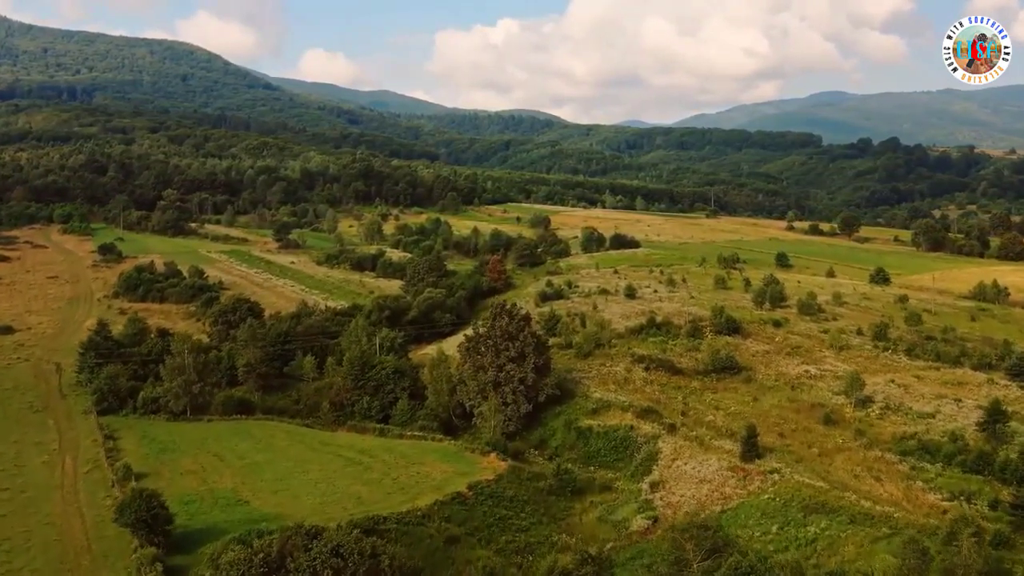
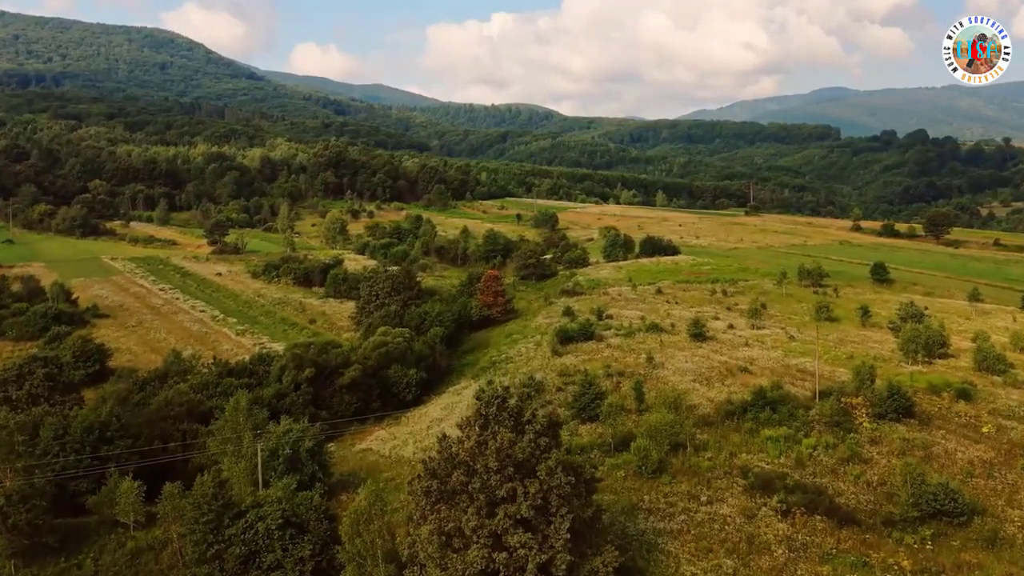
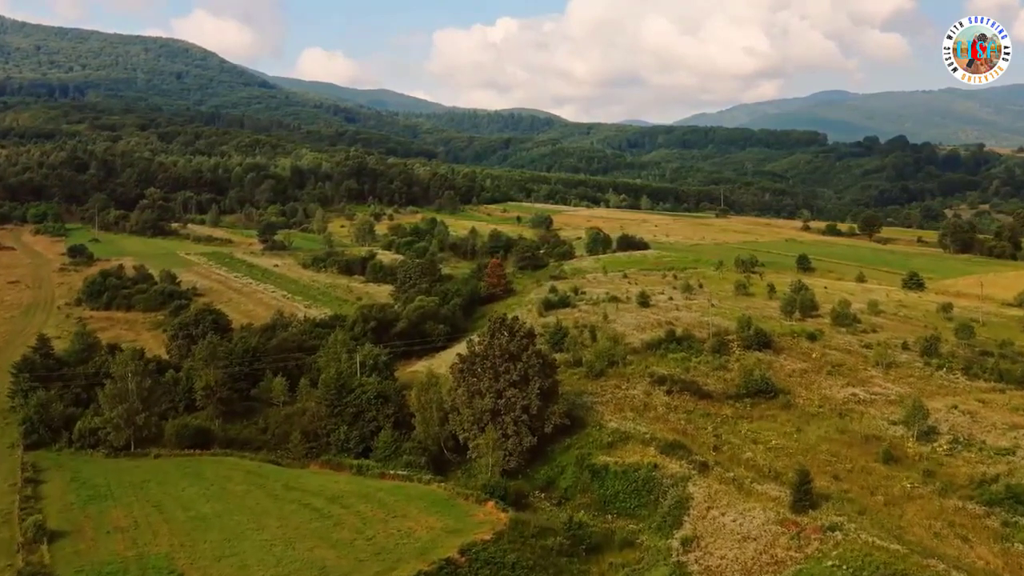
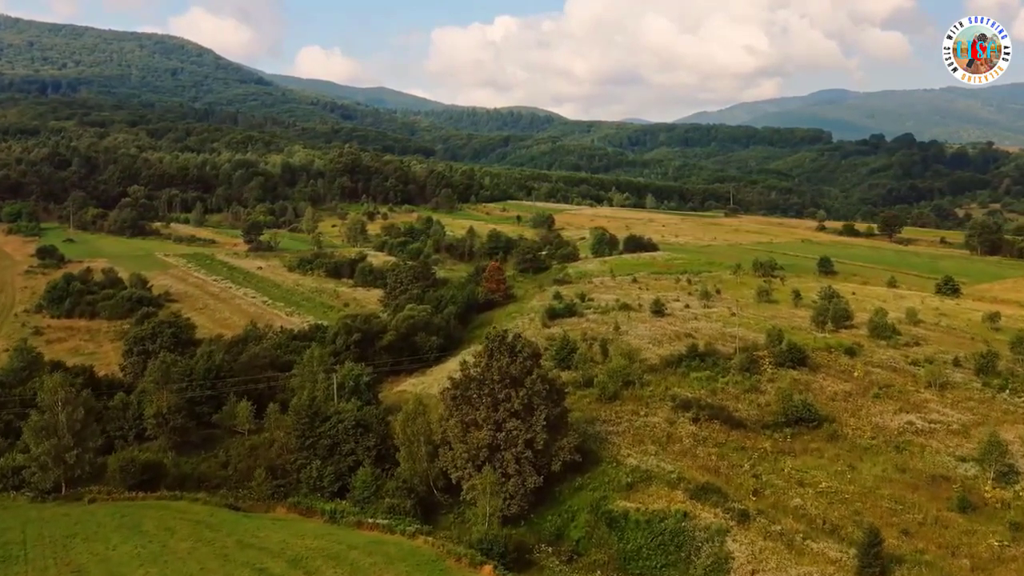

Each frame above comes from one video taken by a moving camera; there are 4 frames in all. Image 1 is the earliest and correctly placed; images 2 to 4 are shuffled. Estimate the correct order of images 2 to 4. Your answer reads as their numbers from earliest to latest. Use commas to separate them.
3, 4, 2
